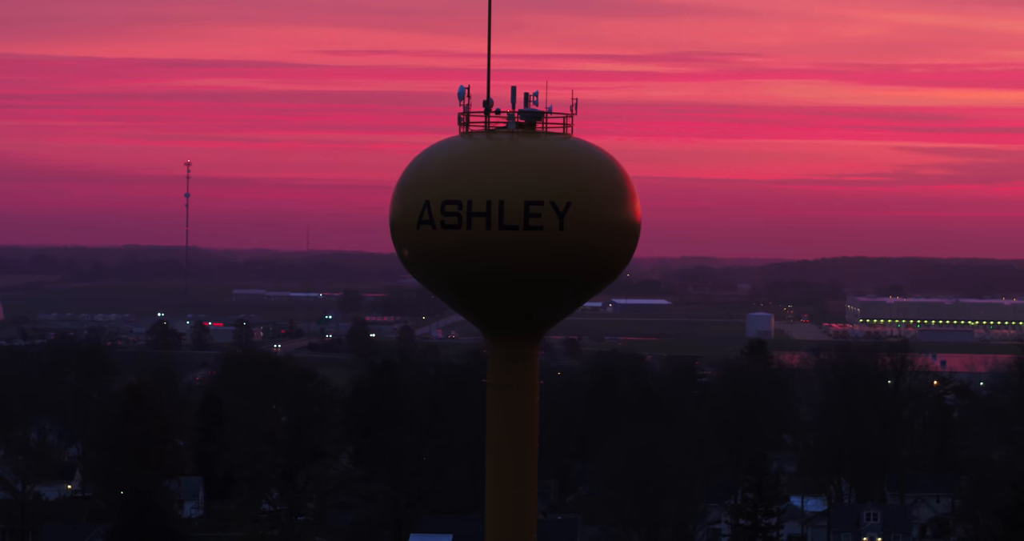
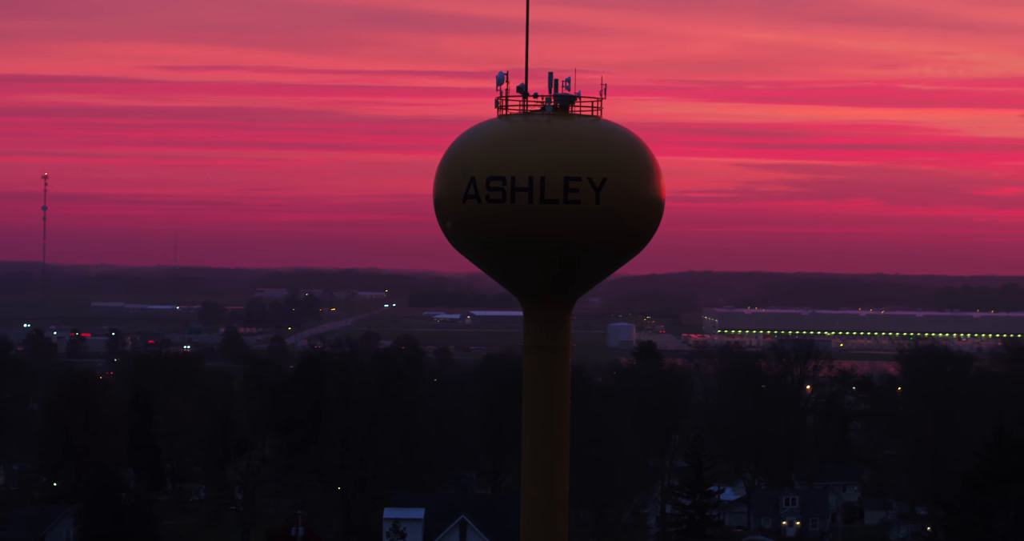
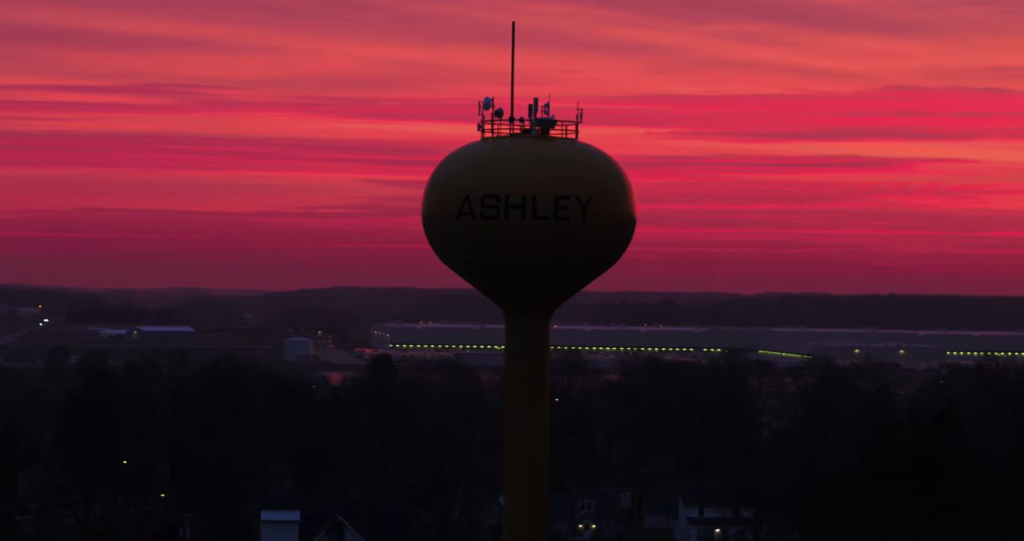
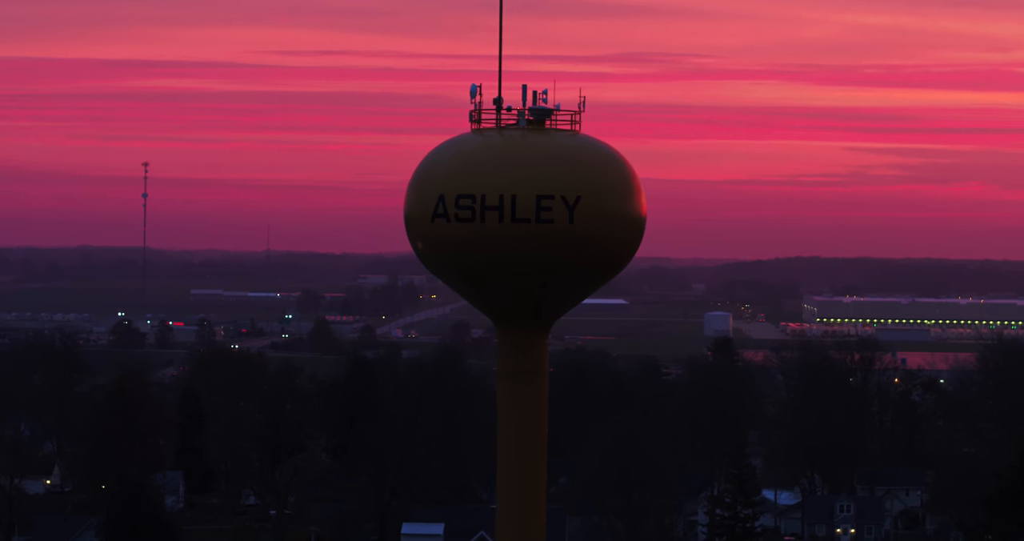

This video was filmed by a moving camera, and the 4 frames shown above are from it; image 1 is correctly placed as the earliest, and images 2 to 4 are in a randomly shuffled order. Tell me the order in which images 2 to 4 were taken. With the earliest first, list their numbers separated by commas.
4, 2, 3
